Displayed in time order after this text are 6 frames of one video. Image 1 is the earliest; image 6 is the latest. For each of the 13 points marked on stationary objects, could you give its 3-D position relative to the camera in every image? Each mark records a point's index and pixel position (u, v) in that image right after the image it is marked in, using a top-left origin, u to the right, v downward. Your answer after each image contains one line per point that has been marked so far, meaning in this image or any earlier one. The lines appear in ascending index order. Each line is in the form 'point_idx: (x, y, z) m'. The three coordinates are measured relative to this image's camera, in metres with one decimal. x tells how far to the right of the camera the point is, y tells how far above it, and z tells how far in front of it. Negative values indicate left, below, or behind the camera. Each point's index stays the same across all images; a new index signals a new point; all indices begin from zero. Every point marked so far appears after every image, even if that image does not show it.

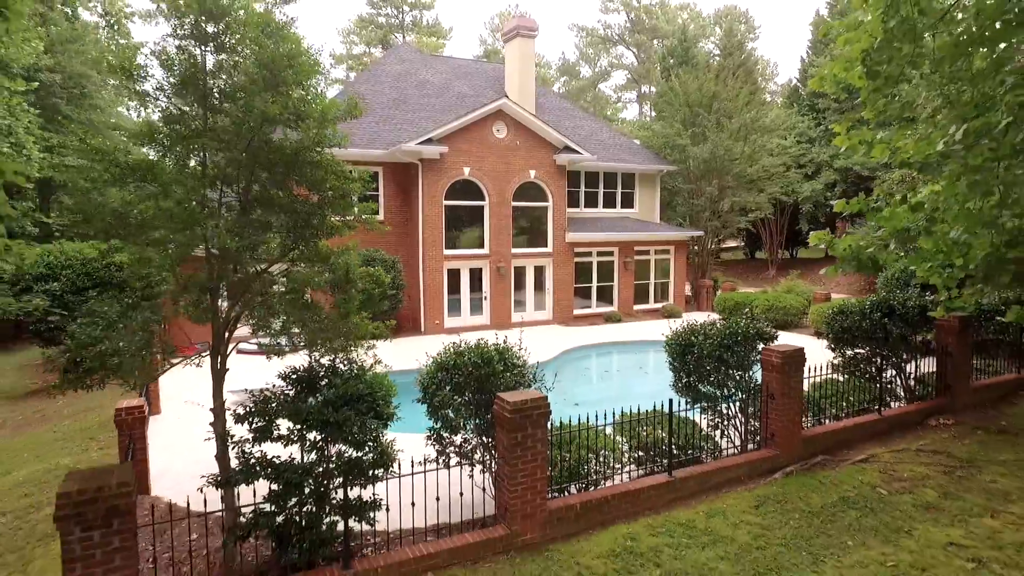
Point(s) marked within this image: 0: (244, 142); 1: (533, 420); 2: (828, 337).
0: (-1.6, +0.9, +4.7) m
1: (+0.1, -0.8, +4.7) m
2: (+3.4, -0.5, +8.0) m
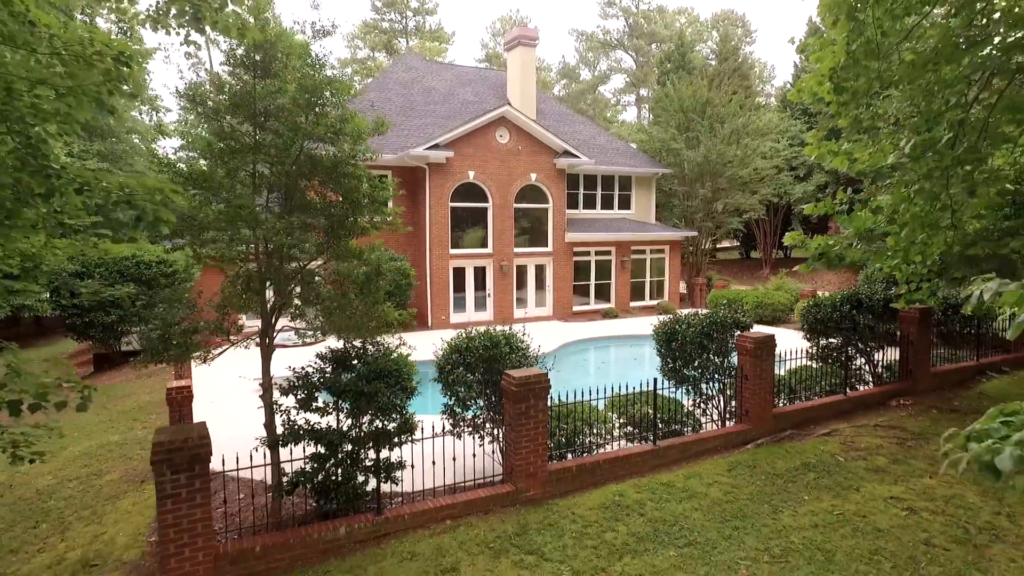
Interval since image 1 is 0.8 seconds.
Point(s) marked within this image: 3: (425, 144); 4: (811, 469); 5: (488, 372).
0: (-1.6, +1.0, +5.5) m
1: (+0.2, -0.8, +5.5) m
2: (+3.4, -0.5, +8.8) m
3: (-1.7, +2.9, +15.1) m
4: (+2.4, -1.4, +6.0) m
5: (-0.2, -0.7, +6.1) m
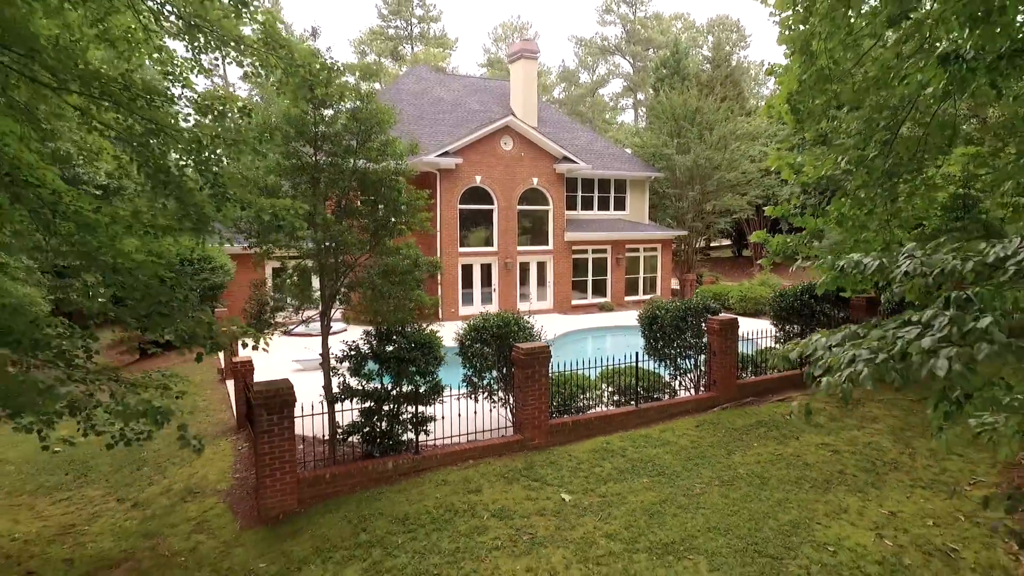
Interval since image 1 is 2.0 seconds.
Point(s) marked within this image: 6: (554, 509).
0: (-1.5, +1.1, +6.9) m
1: (+0.3, -0.7, +6.9) m
2: (+3.5, -0.4, +10.2) m
3: (-1.7, +3.0, +16.5) m
4: (+2.5, -1.3, +7.4) m
5: (-0.1, -0.6, +7.5) m
6: (+0.3, -1.6, +5.5) m
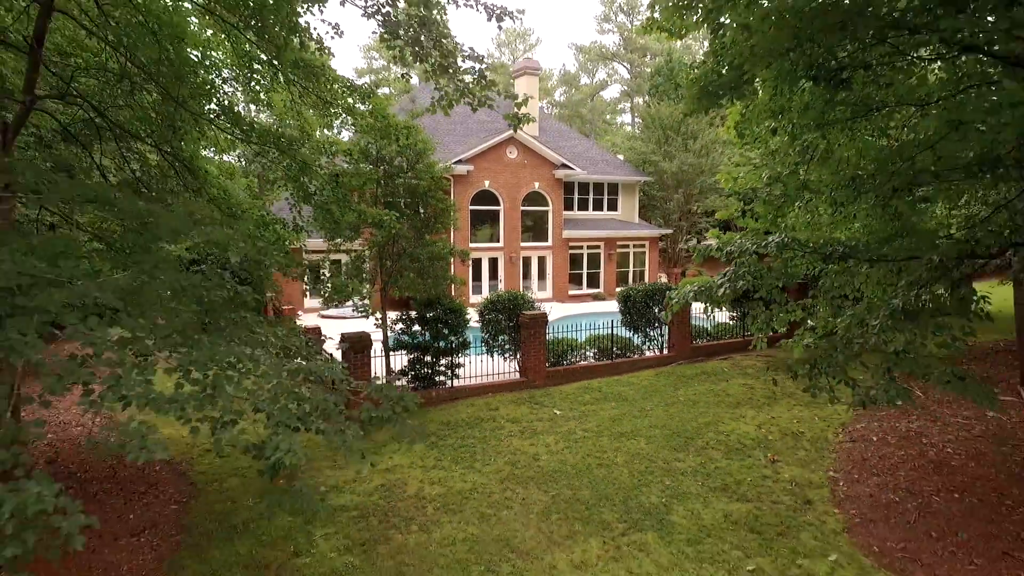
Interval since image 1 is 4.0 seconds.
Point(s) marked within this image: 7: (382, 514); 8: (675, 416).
0: (-1.4, +1.3, +9.5) m
1: (+0.3, -0.4, +9.5) m
2: (+3.6, -0.2, +12.8) m
3: (-1.5, +3.2, +19.1) m
4: (+2.6, -1.1, +10.0) m
5: (0.0, -0.4, +10.1) m
6: (+0.4, -1.4, +8.1) m
7: (-0.9, -1.6, +5.4) m
8: (+1.7, -1.3, +7.9) m
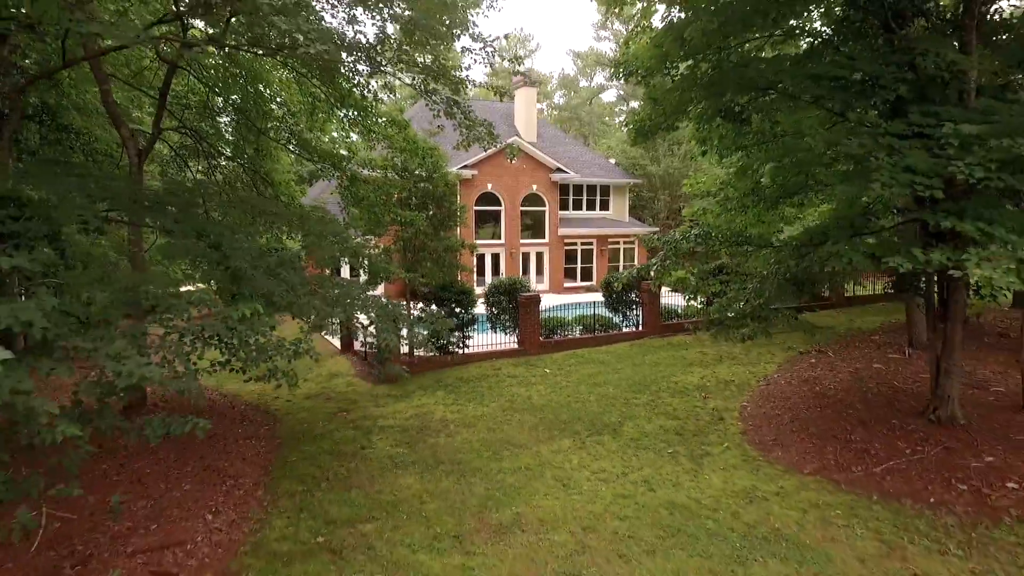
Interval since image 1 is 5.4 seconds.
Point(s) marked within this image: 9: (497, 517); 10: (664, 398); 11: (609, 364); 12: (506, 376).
0: (-1.4, +1.5, +11.6) m
1: (+0.3, -0.2, +11.7) m
2: (+3.6, +0.1, +15.0) m
3: (-1.5, +3.4, +21.2) m
4: (+2.6, -0.9, +12.2) m
5: (0.0, -0.1, +12.3) m
6: (+0.4, -1.2, +10.3) m
7: (-1.0, -1.4, +7.6) m
8: (+1.7, -1.1, +10.0) m
9: (-0.1, -1.5, +5.1) m
10: (+1.7, -1.2, +8.5) m
11: (+1.4, -1.1, +10.8) m
12: (-0.1, -1.2, +10.2) m
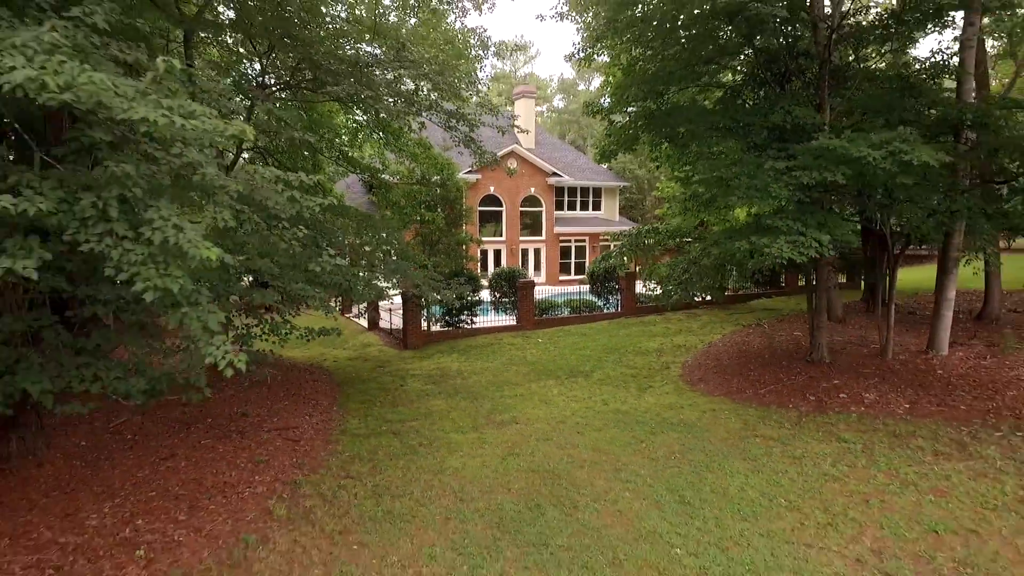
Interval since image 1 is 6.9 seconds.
0: (-1.4, +1.7, +14.1) m
1: (+0.3, 0.0, +14.2) m
2: (+3.6, +0.3, +17.5) m
3: (-1.5, +3.7, +23.7) m
4: (+2.5, -0.7, +14.7) m
5: (0.0, +0.1, +14.8) m
6: (+0.4, -0.9, +12.8) m
7: (-1.0, -1.2, +10.0) m
8: (+1.7, -0.9, +12.5) m
9: (-0.1, -1.3, +7.6) m
10: (+1.7, -1.0, +11.0) m
11: (+1.4, -0.8, +13.3) m
12: (-0.1, -1.0, +12.7) m
